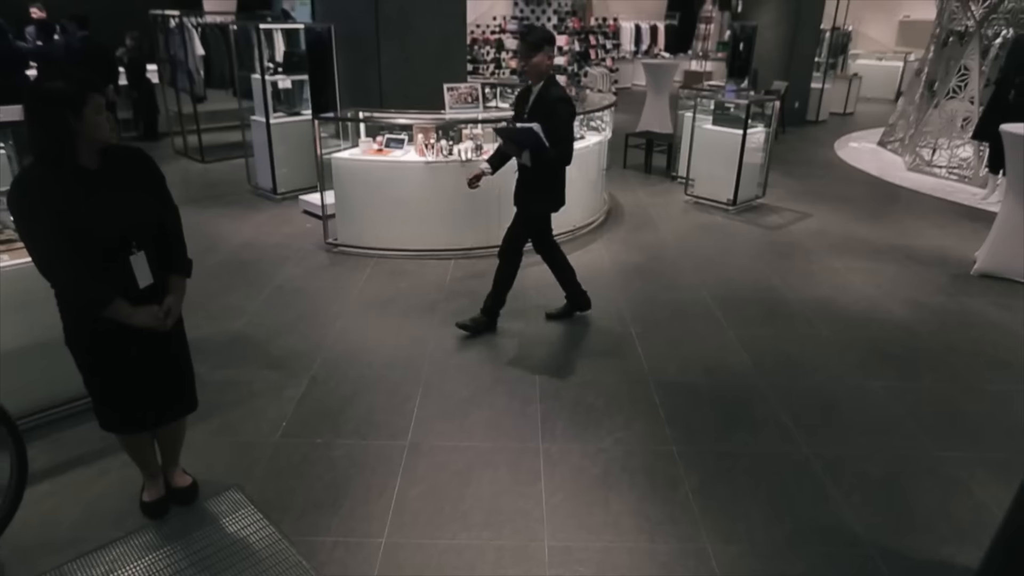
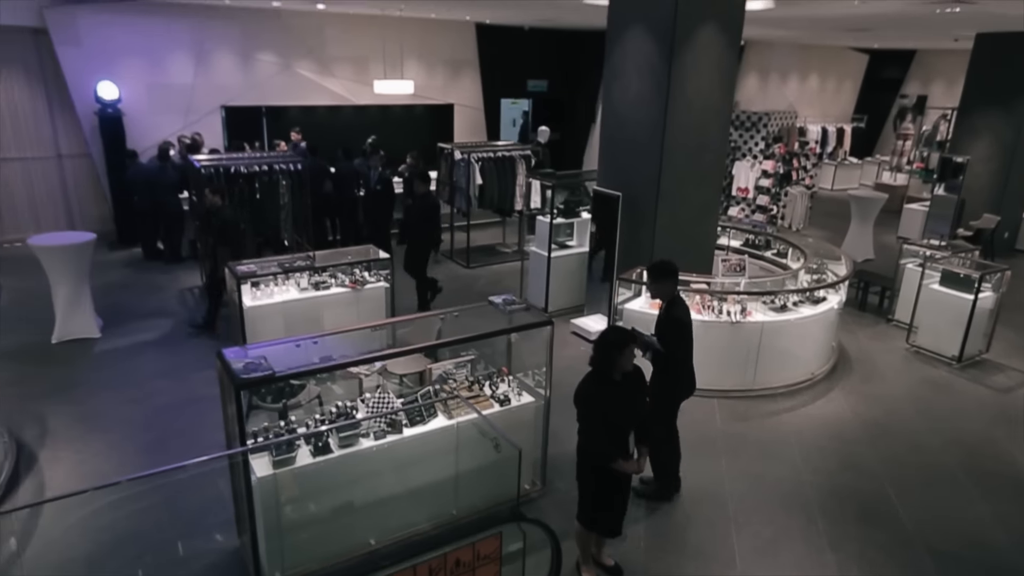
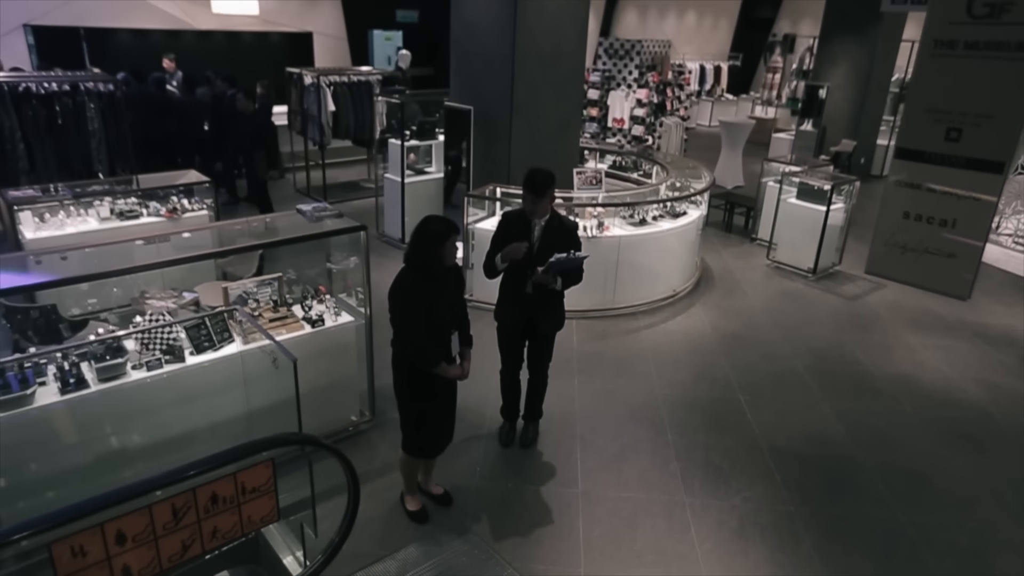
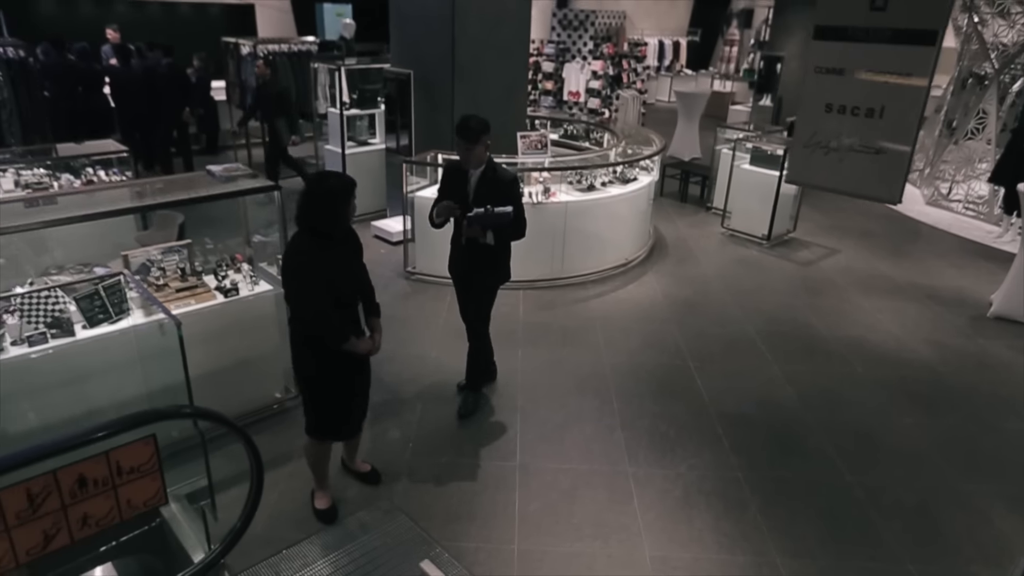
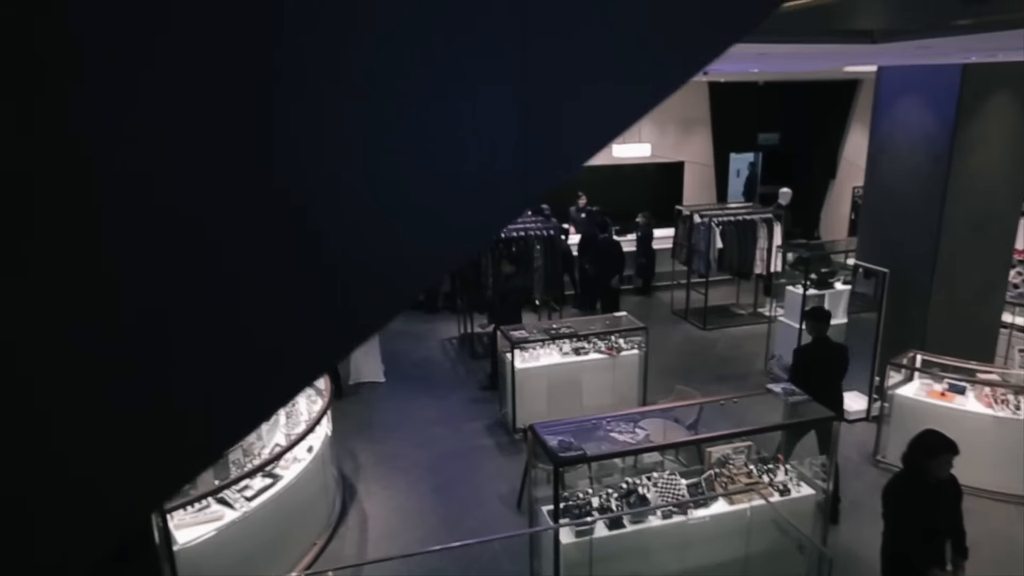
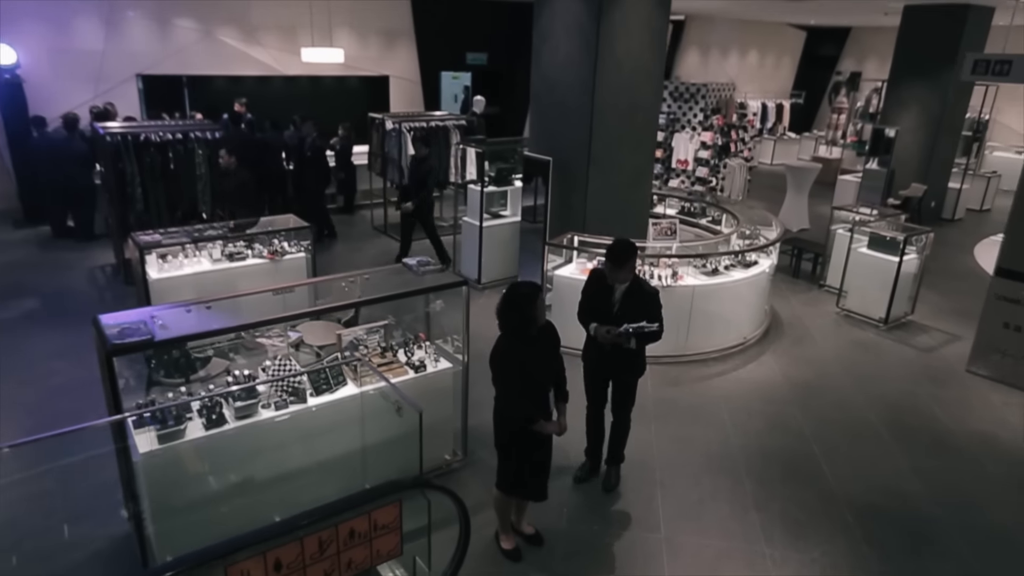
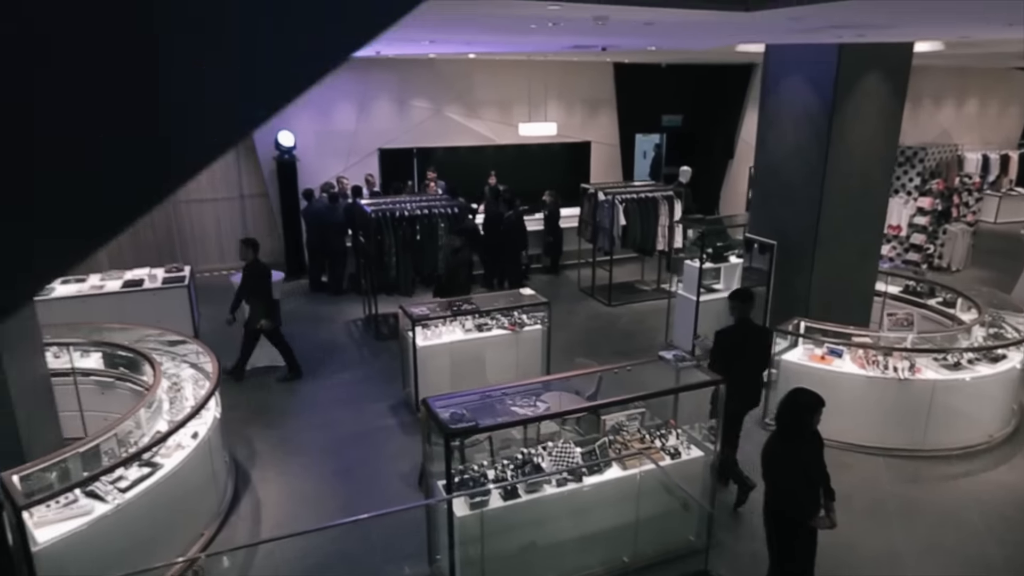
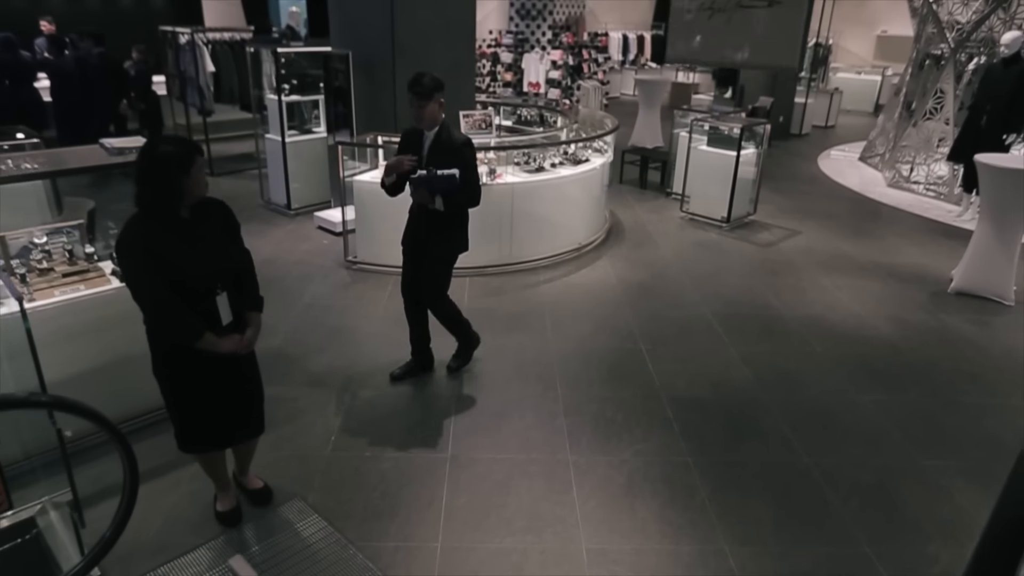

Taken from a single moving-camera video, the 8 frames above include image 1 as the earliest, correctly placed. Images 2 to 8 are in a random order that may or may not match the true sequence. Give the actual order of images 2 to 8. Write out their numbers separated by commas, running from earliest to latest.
8, 4, 3, 6, 2, 7, 5
